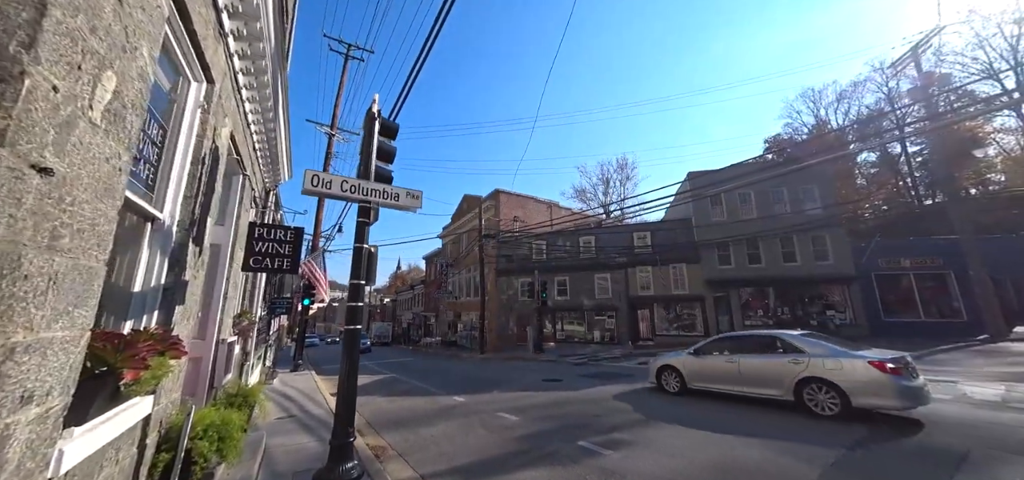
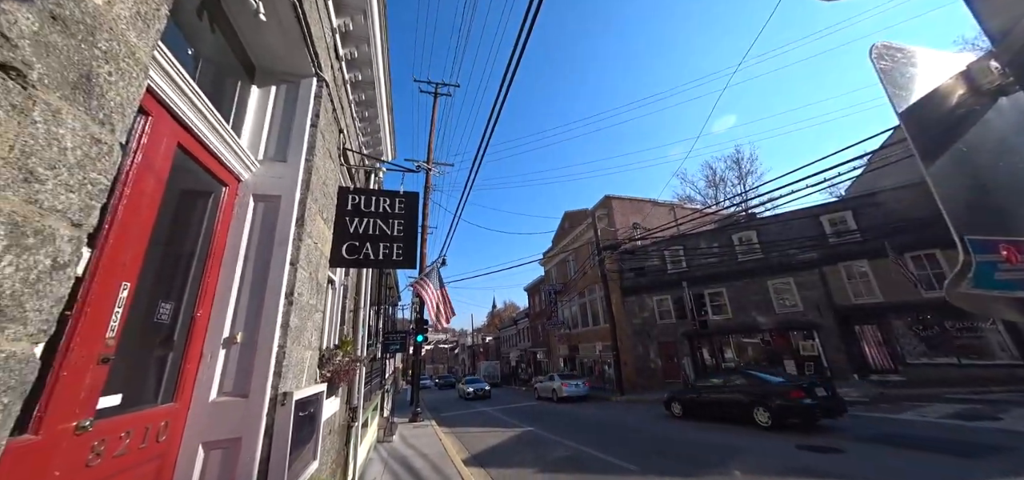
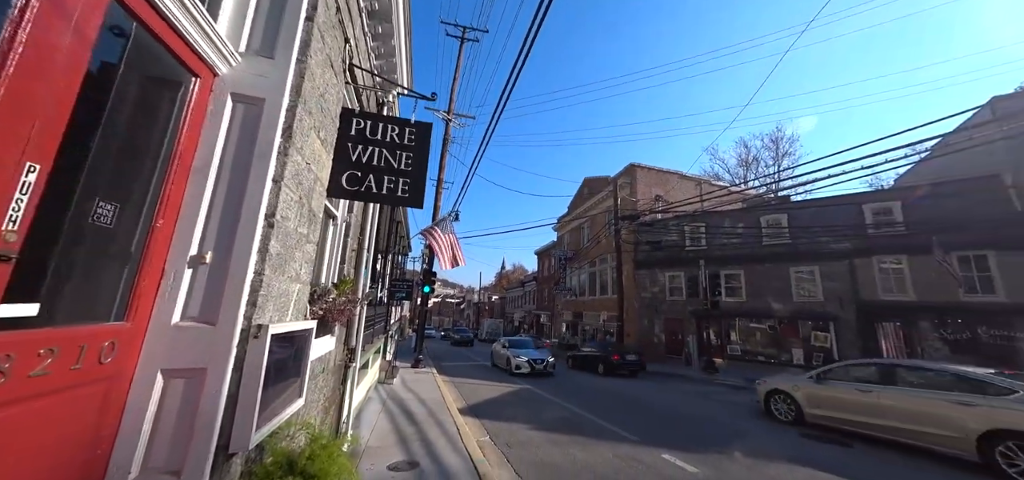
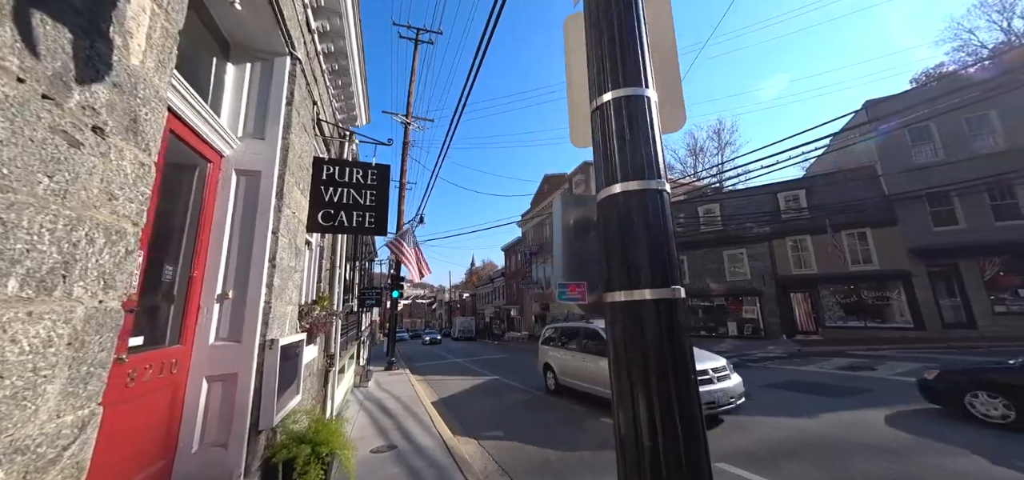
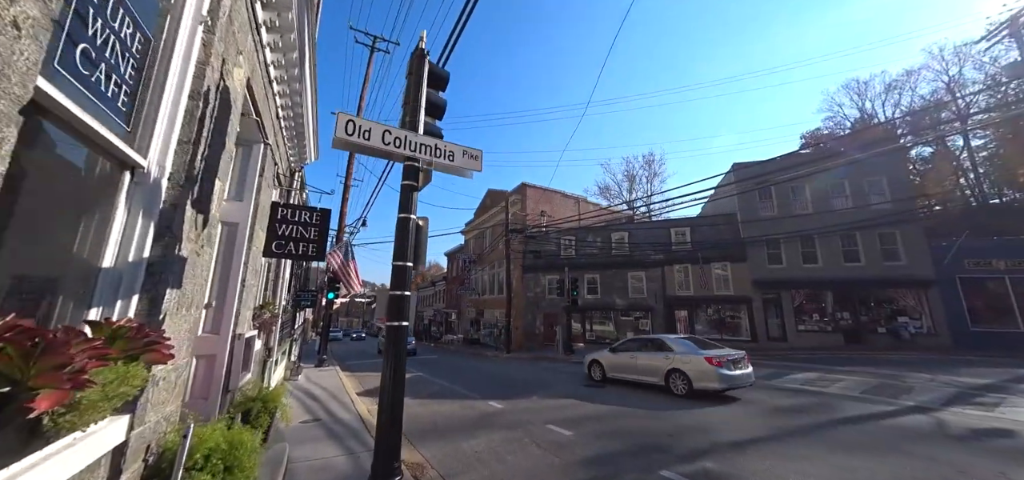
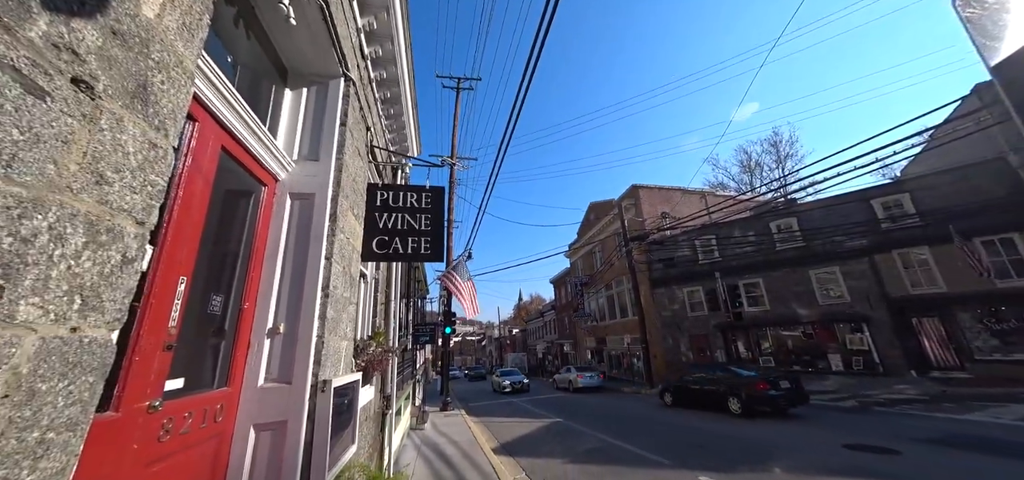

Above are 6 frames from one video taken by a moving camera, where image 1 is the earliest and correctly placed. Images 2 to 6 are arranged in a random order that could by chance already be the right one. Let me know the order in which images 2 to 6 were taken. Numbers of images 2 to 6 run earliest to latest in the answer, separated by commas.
5, 4, 2, 6, 3
